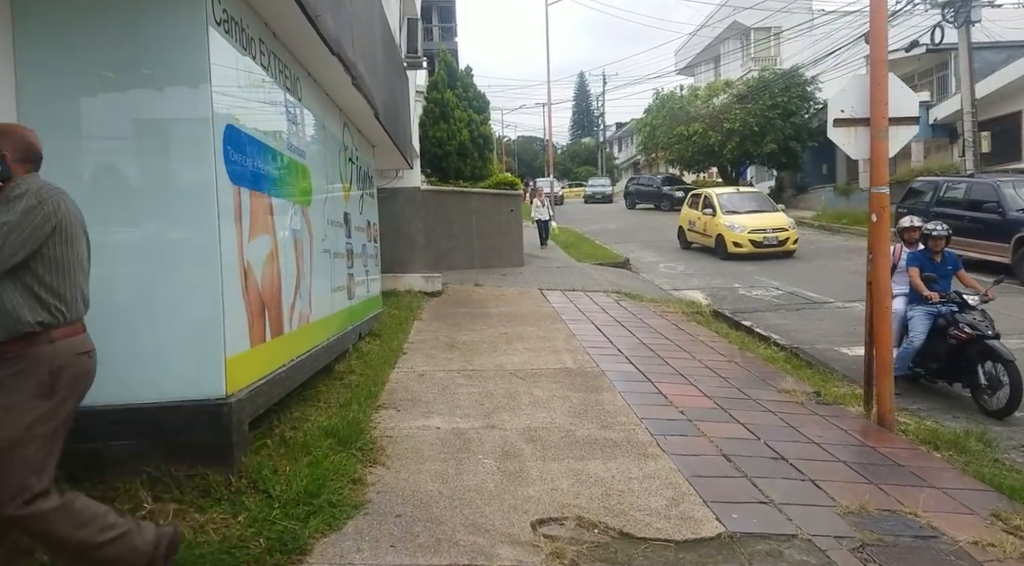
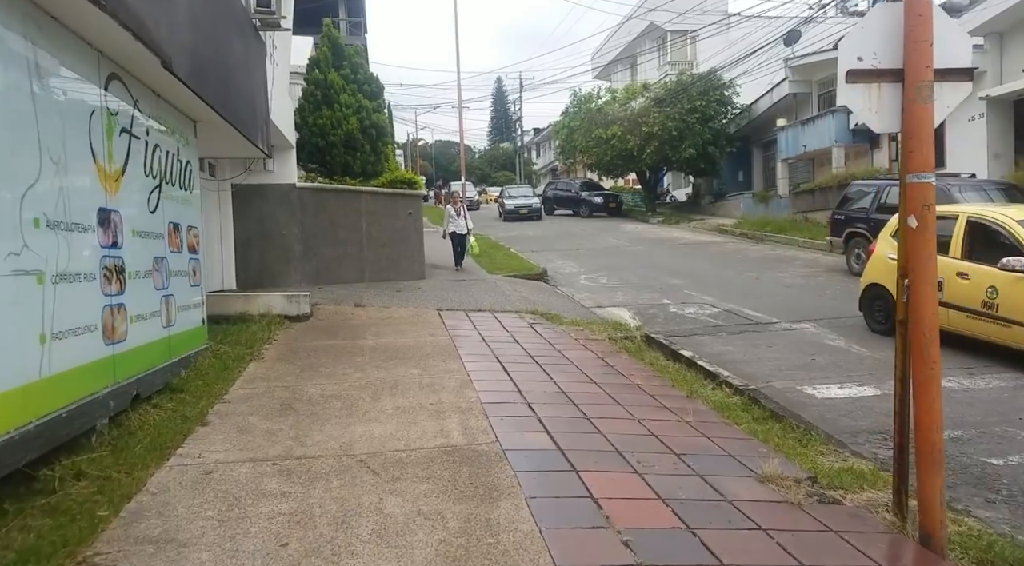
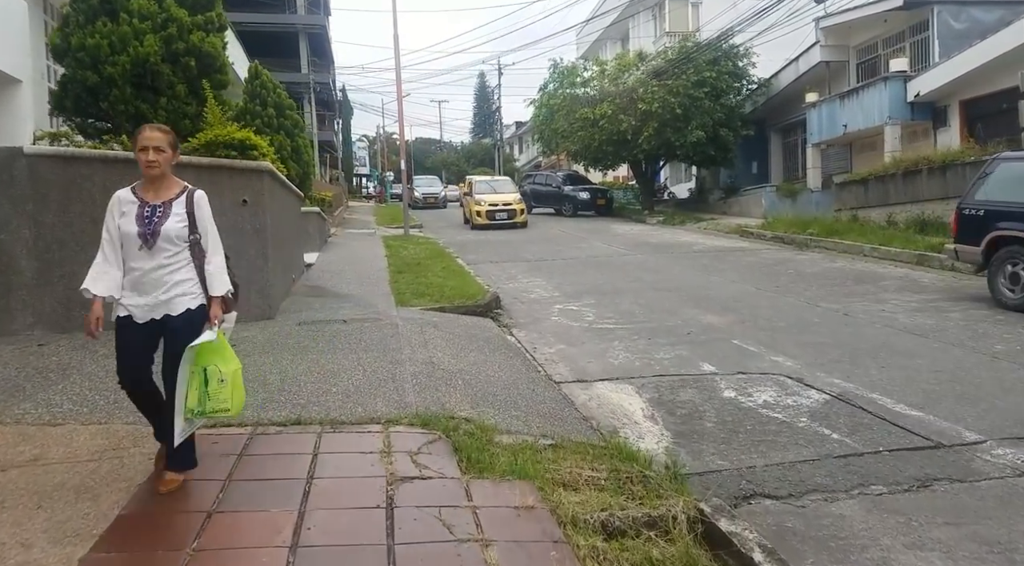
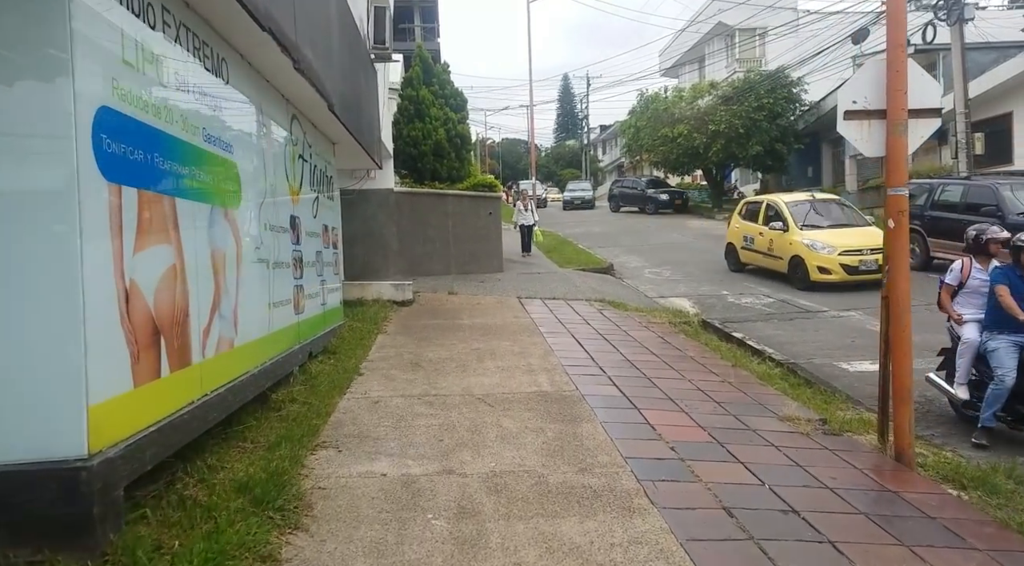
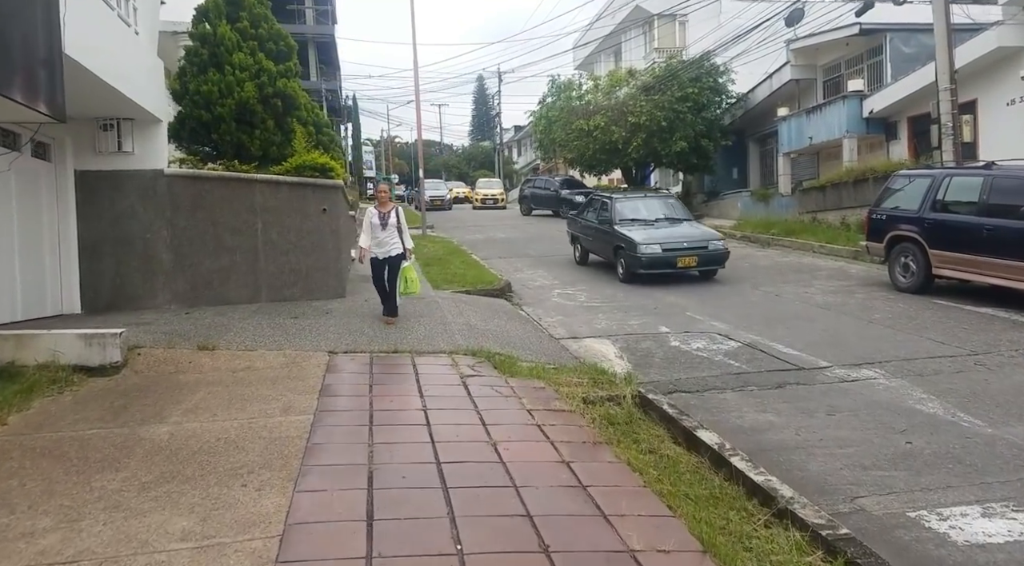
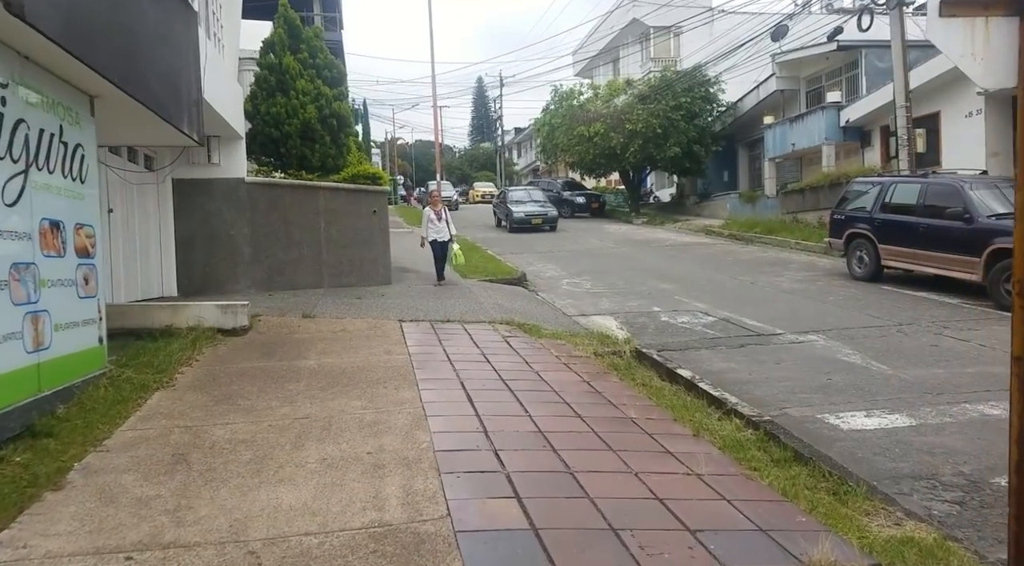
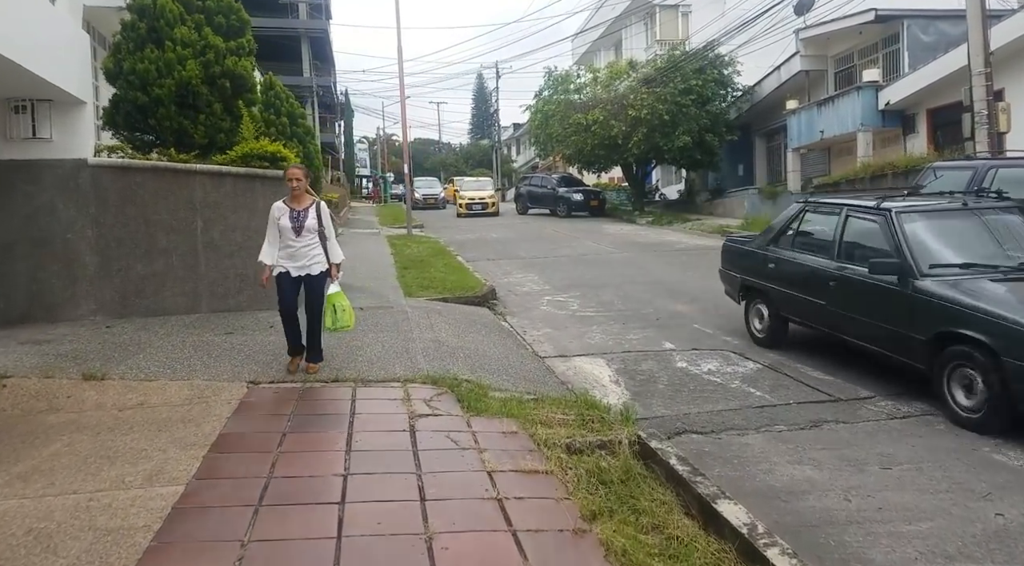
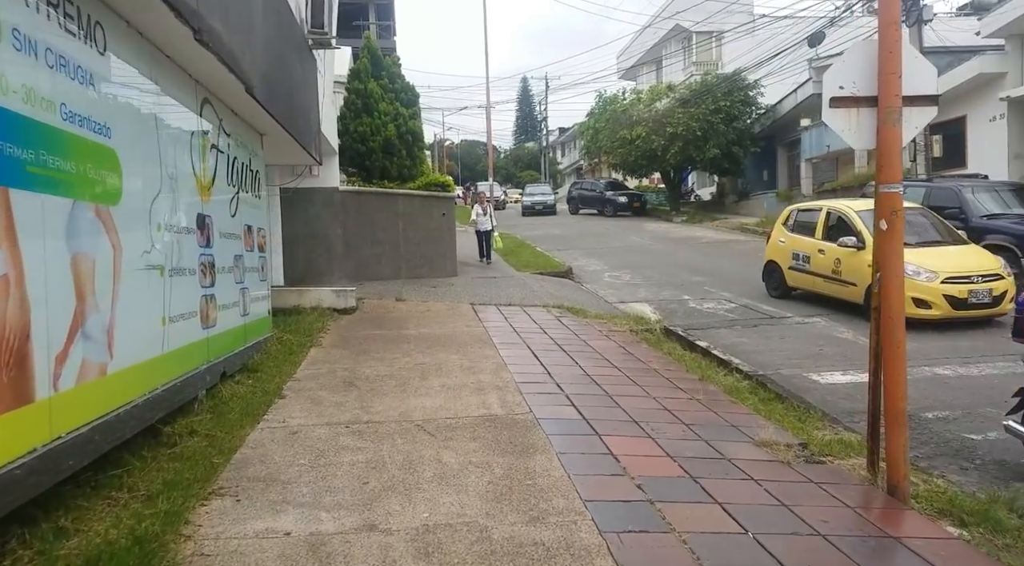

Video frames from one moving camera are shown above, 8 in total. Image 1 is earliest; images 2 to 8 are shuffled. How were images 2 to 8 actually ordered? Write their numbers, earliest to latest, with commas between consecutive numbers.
4, 8, 2, 6, 5, 7, 3
